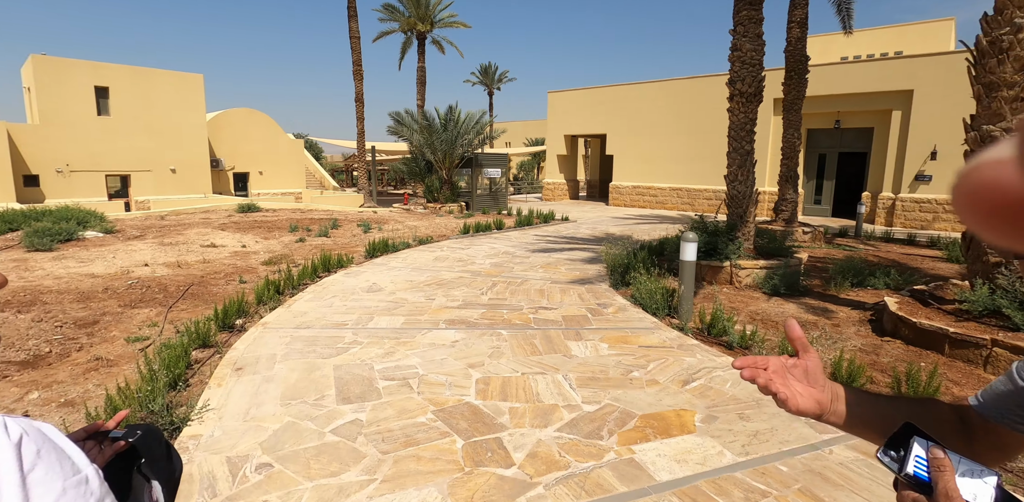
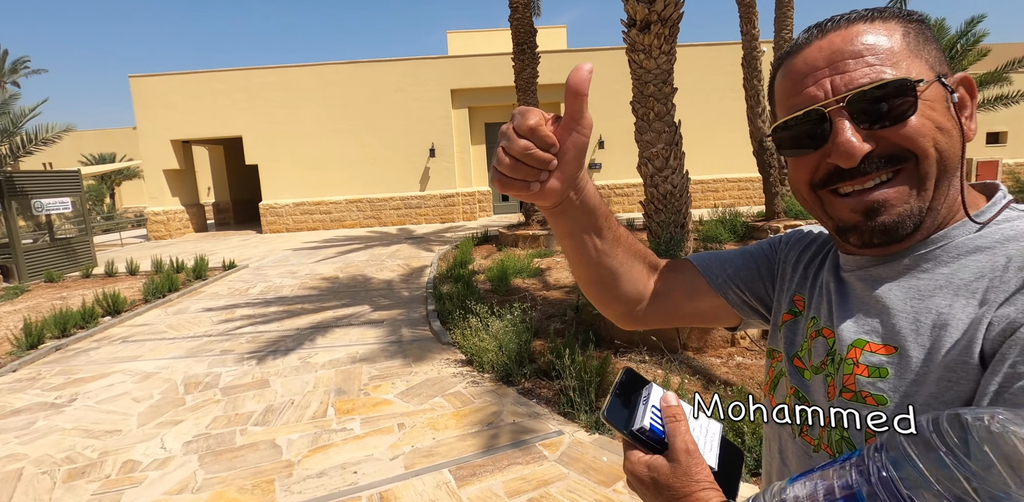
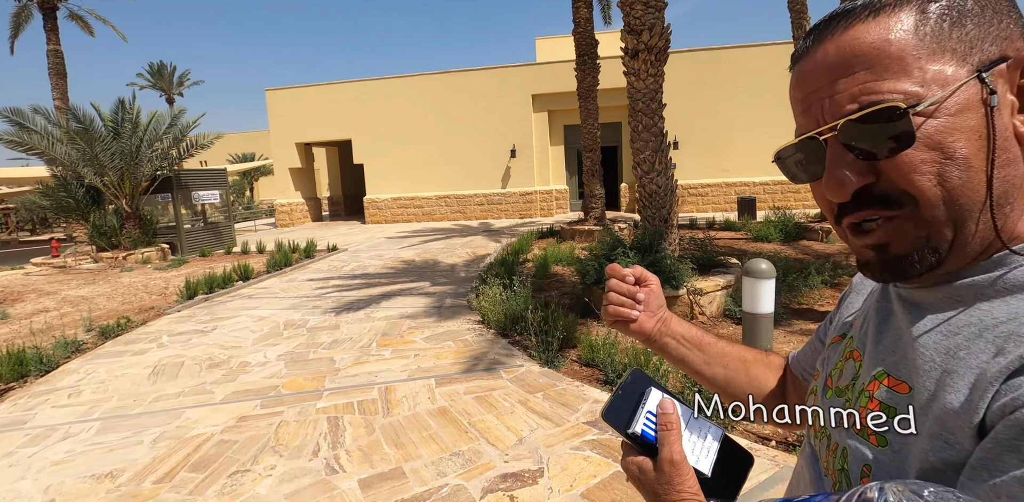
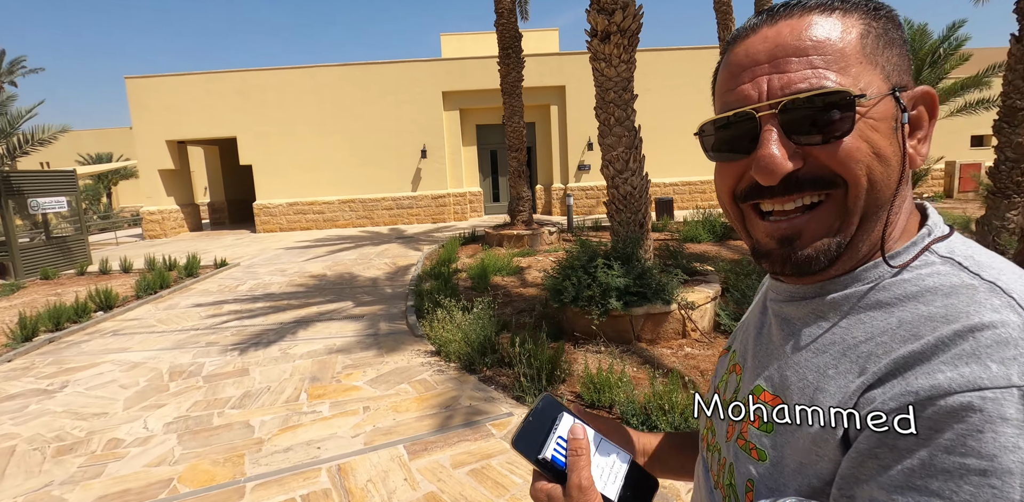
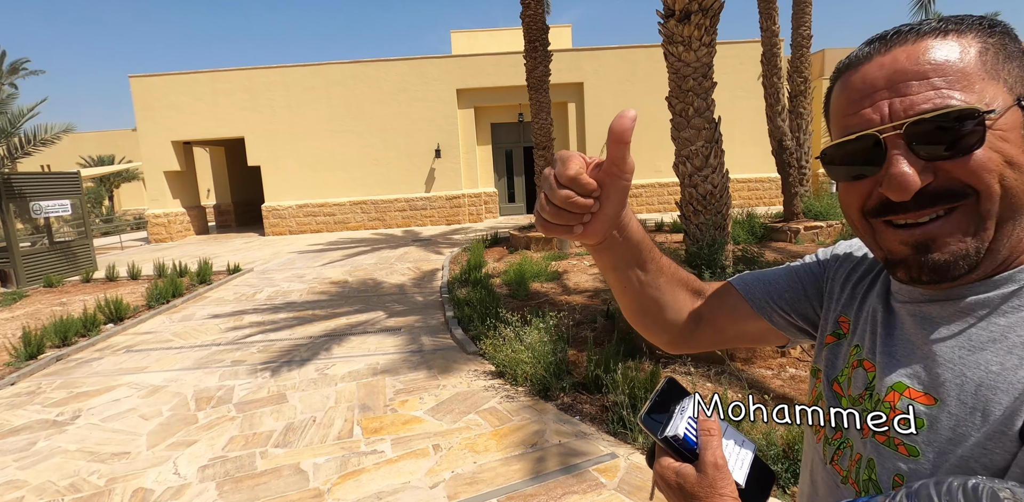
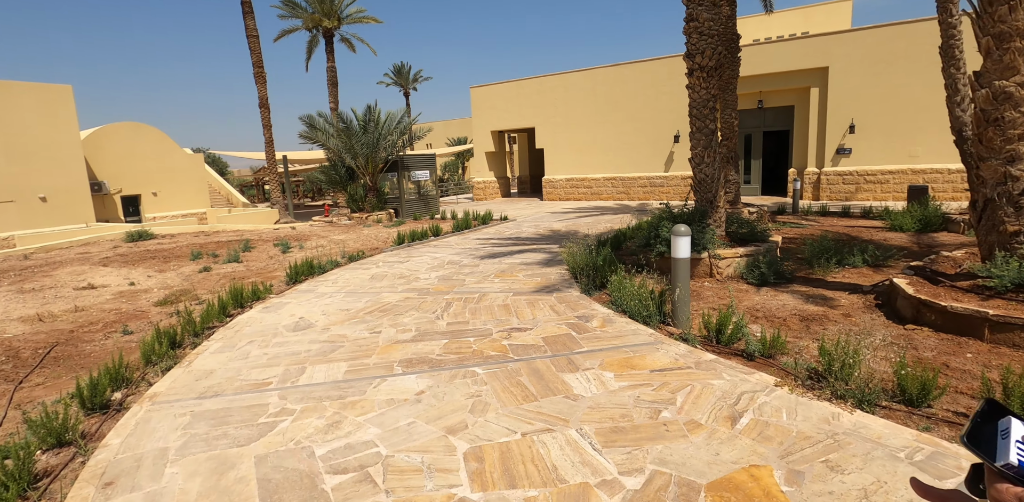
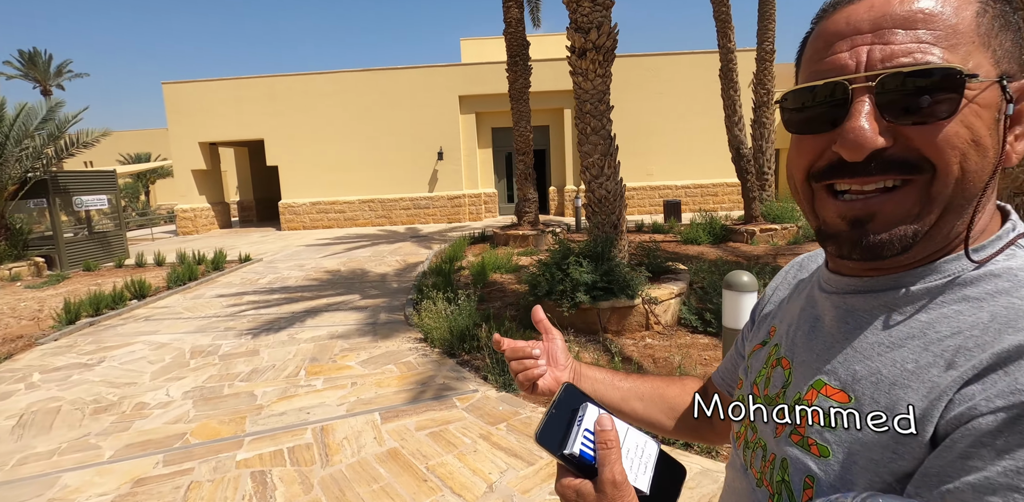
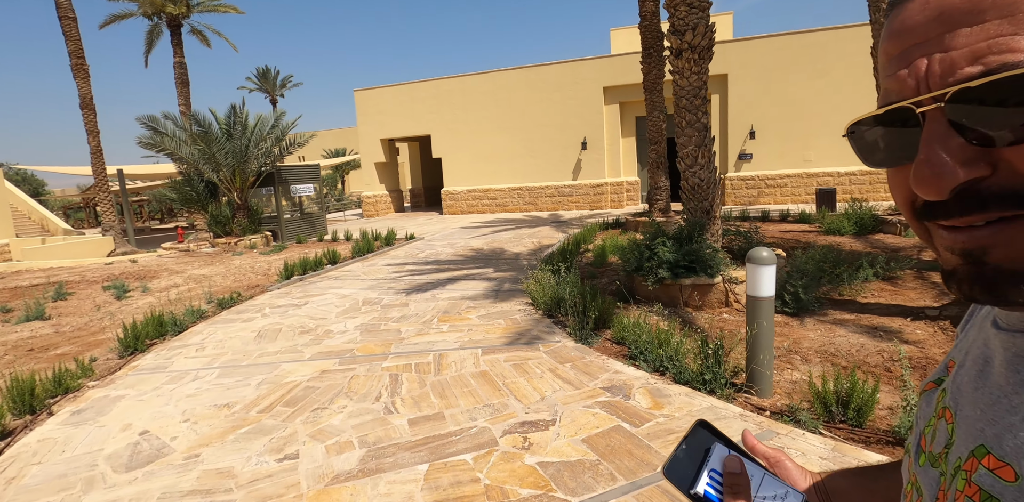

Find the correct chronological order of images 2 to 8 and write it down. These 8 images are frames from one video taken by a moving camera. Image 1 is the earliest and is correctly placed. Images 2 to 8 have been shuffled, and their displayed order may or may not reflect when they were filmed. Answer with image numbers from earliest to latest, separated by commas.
6, 8, 3, 7, 4, 2, 5
